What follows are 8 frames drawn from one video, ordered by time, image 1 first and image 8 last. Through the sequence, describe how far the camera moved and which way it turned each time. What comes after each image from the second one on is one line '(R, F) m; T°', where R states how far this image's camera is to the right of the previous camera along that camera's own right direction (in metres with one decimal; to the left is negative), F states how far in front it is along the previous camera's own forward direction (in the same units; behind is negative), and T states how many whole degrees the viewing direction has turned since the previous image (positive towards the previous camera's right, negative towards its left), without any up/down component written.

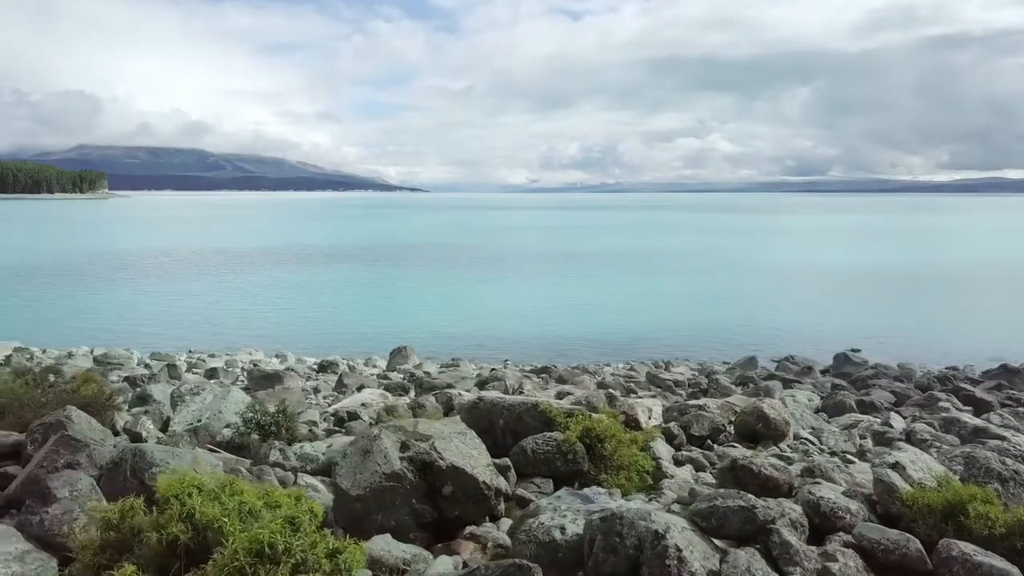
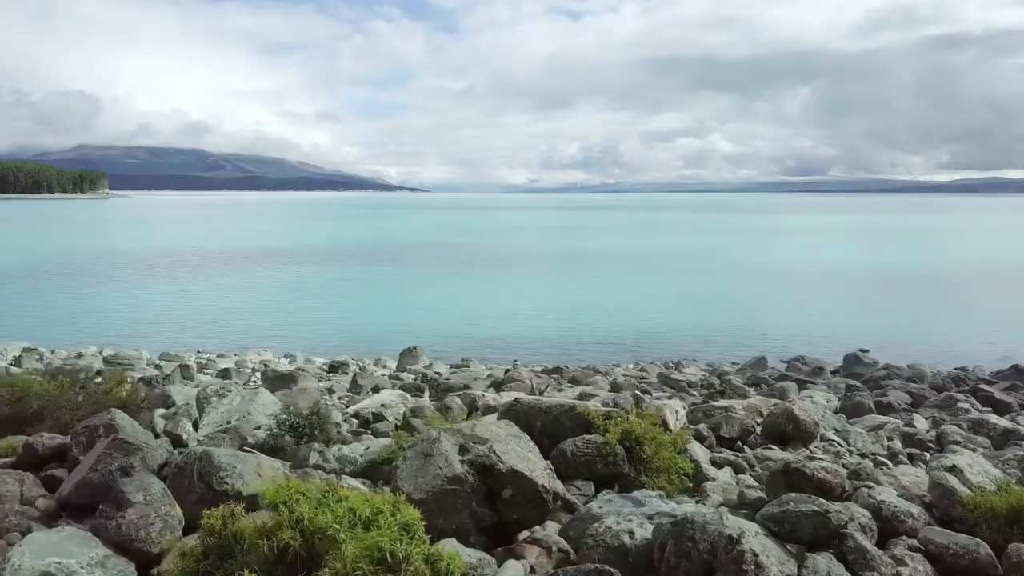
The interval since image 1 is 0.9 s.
(-0.4, 0.0) m; 0°
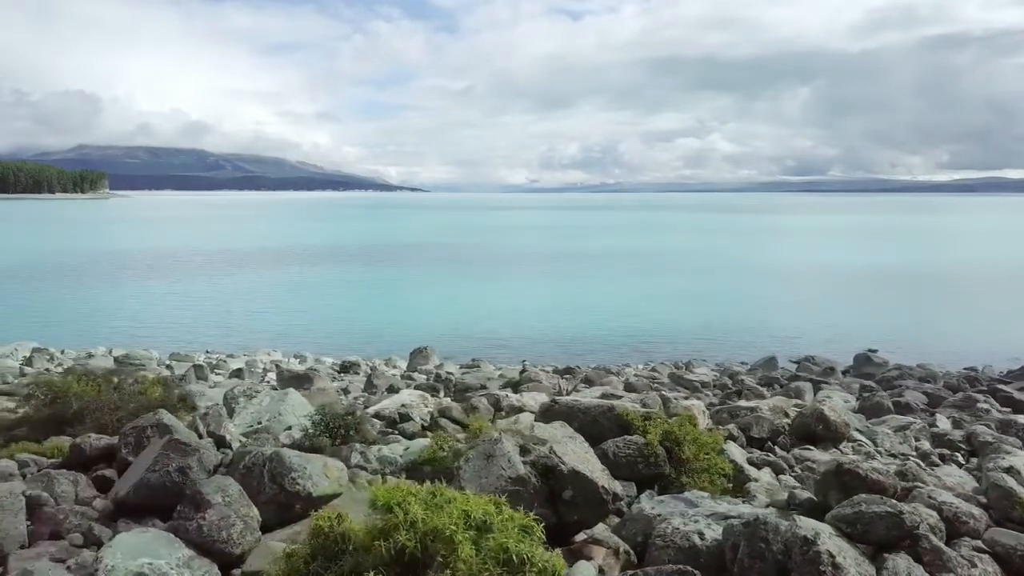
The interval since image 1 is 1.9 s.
(-0.4, 0.0) m; 0°
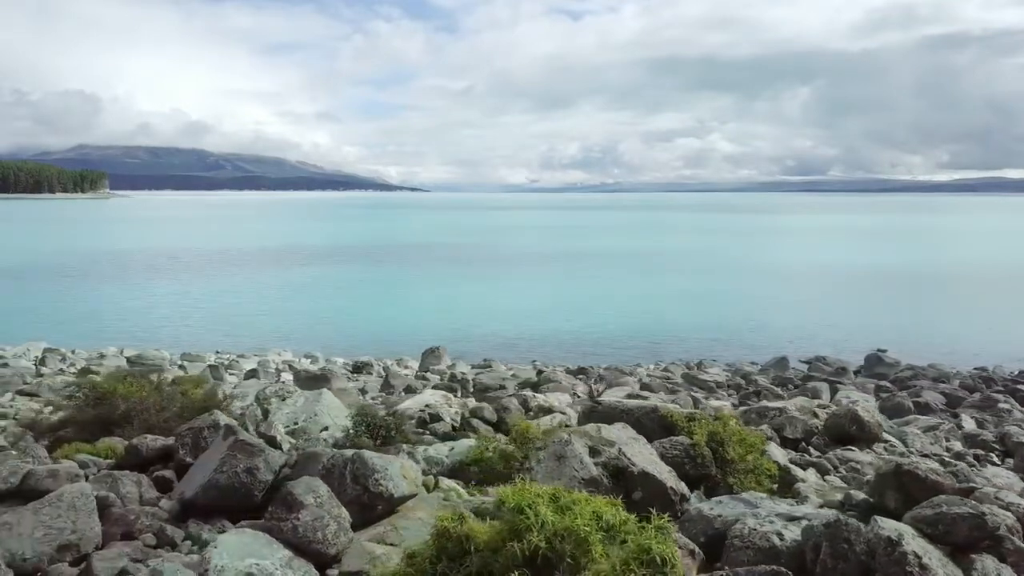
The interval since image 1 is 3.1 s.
(-0.5, 0.0) m; 0°
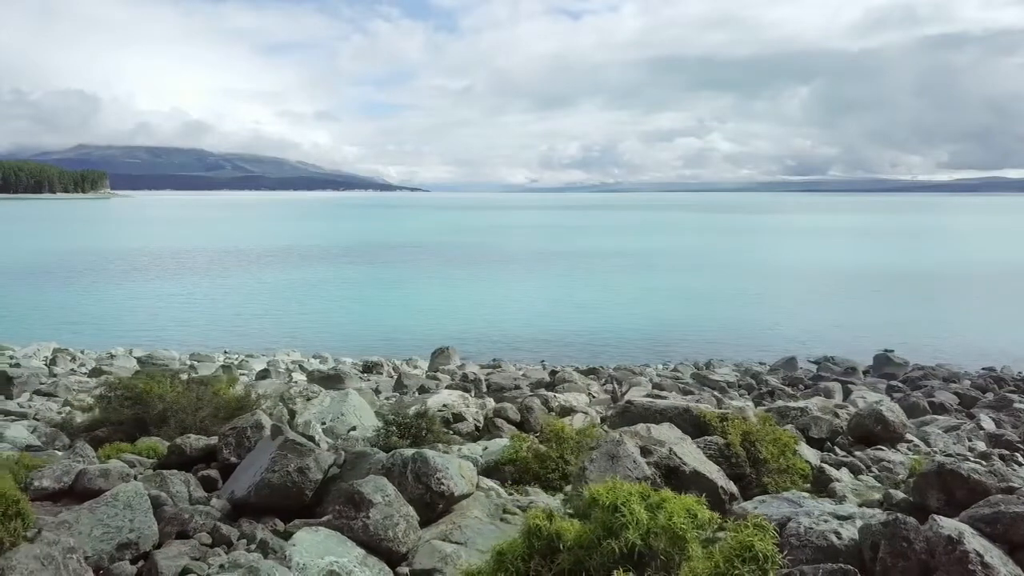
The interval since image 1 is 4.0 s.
(-0.4, -0.1) m; 0°
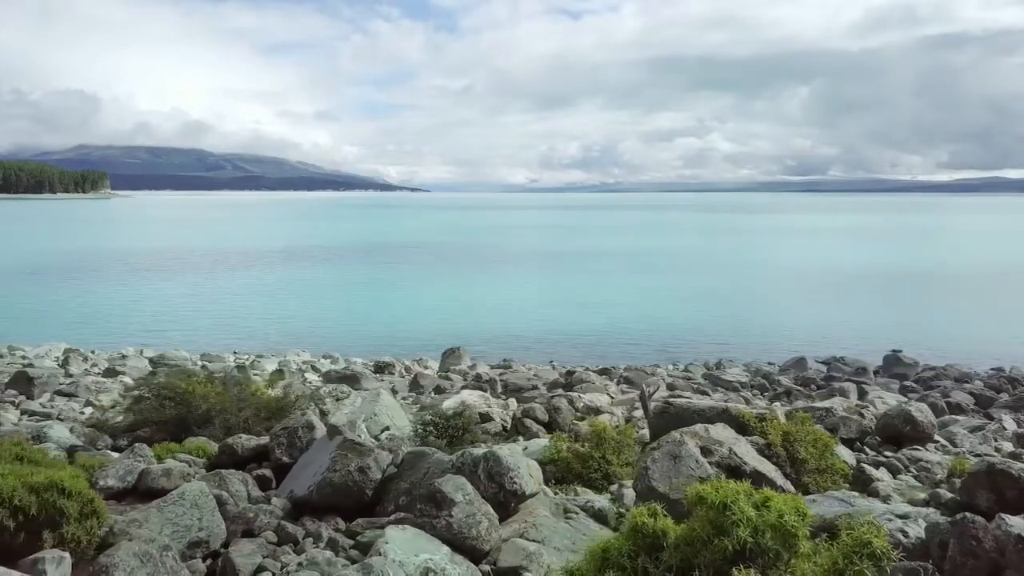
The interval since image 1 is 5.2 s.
(-0.5, -0.1) m; 0°
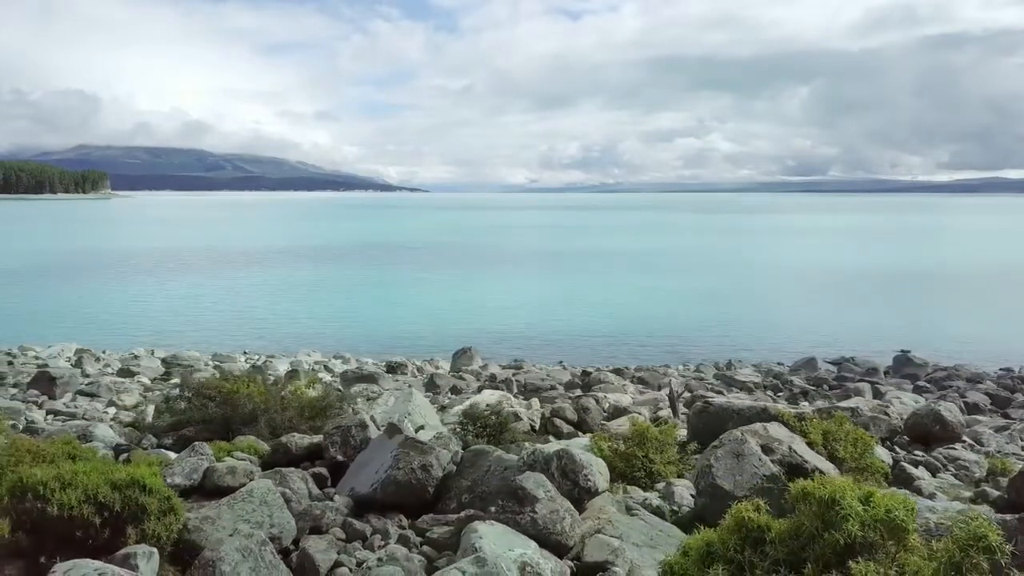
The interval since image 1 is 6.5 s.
(-0.5, -0.1) m; 0°
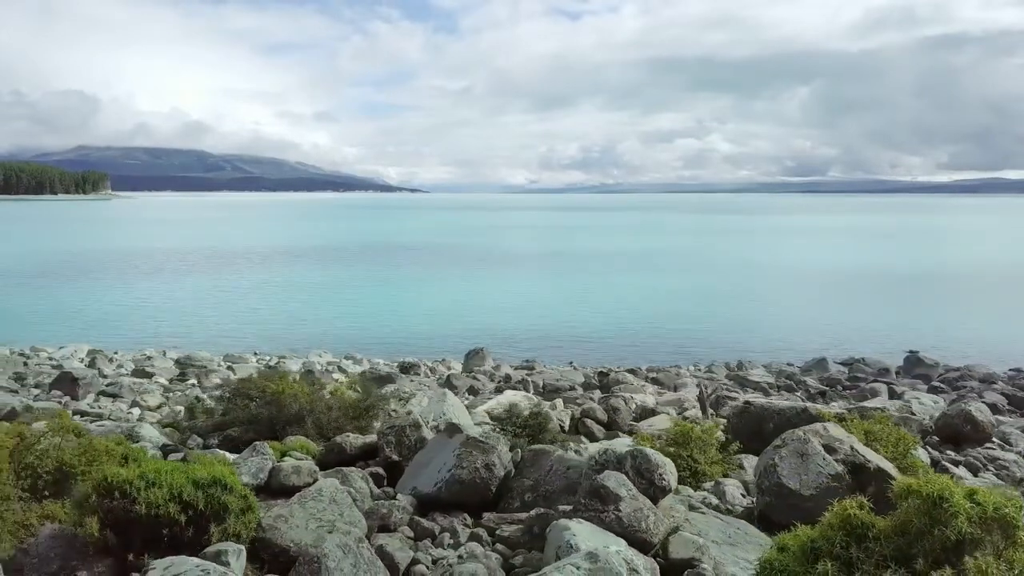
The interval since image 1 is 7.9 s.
(-0.5, -0.1) m; 0°
